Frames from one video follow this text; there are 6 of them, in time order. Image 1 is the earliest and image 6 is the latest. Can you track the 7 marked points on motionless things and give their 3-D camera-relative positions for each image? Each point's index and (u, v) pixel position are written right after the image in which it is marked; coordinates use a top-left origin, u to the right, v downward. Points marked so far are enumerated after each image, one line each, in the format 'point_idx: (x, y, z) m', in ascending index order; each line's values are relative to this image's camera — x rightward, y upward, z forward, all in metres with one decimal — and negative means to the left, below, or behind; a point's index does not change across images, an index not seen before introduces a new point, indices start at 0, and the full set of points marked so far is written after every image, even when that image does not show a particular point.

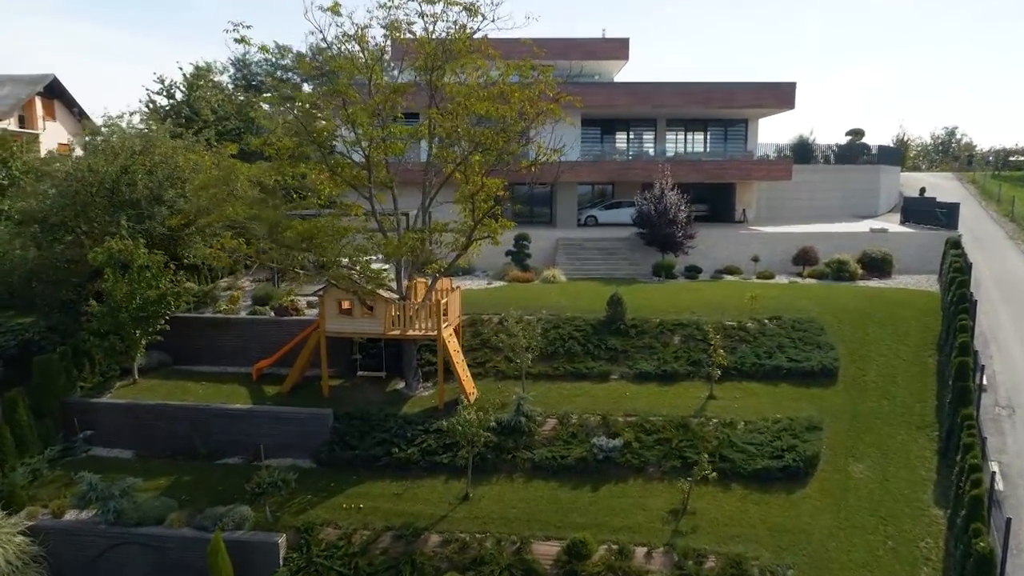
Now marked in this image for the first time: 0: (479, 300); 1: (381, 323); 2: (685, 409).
0: (-0.9, -0.3, +18.8) m
1: (-2.8, -0.7, +14.3) m
2: (+3.6, -2.5, +14.2) m
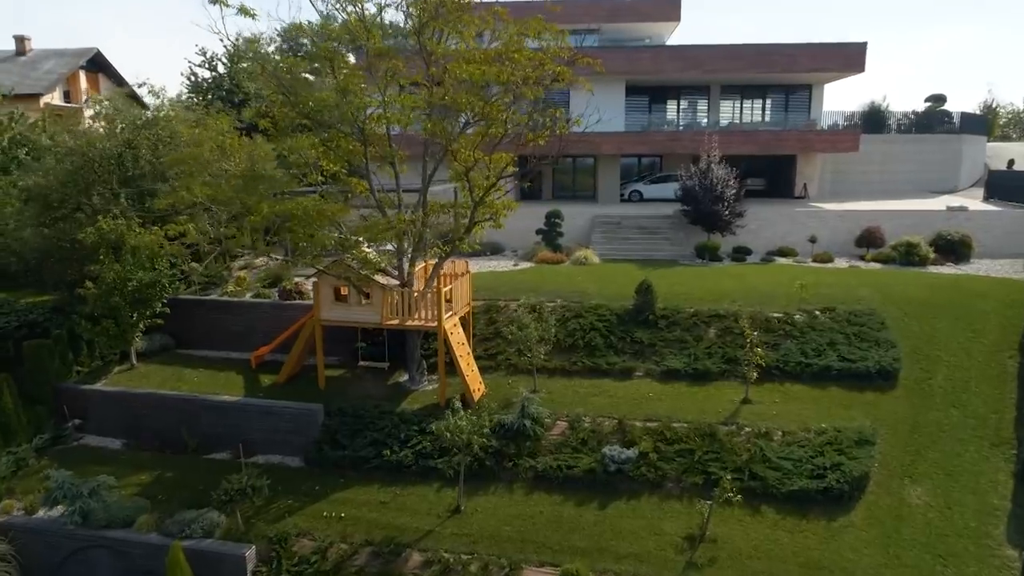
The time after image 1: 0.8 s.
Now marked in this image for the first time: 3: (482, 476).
0: (-0.3, +0.1, +17.4) m
1: (-2.6, -0.5, +13.1) m
2: (+3.7, -2.3, +12.6) m
3: (-0.5, -3.2, +11.6) m
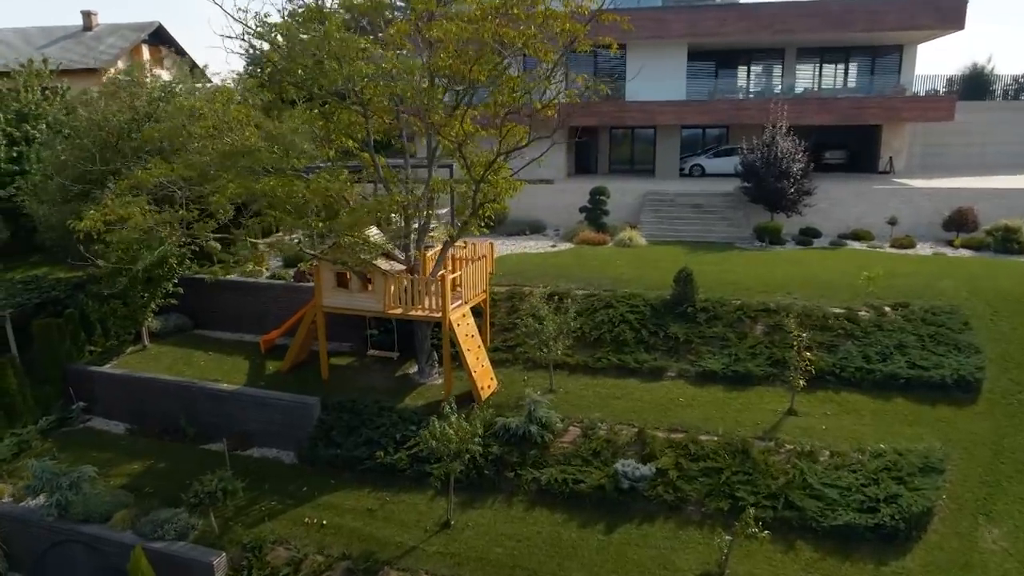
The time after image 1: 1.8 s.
0: (+0.4, +0.5, +16.1) m
1: (-2.3, -0.2, +12.1) m
2: (+3.9, -2.2, +11.0) m
3: (-0.5, -3.0, +10.5) m
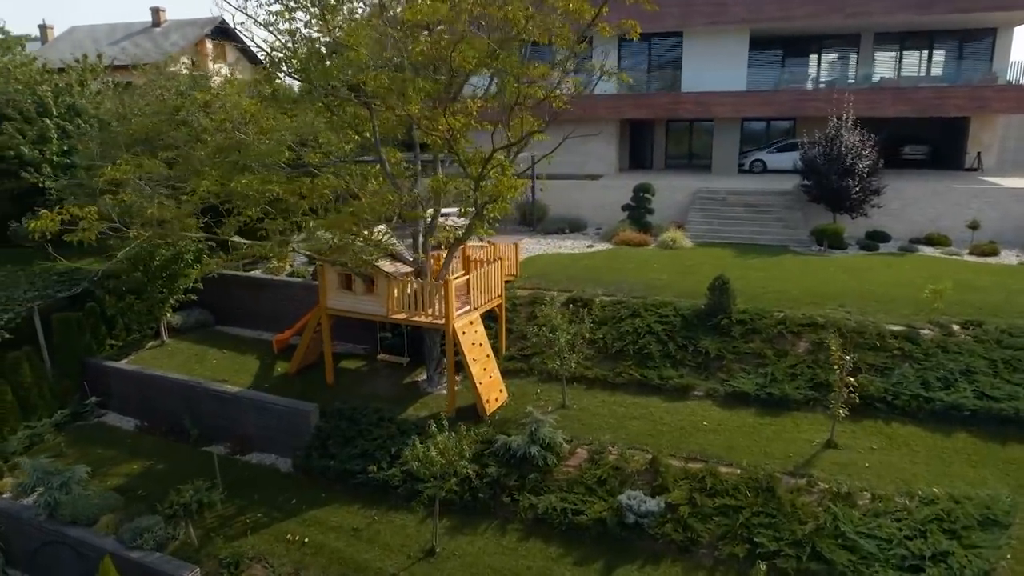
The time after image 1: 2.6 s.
0: (+1.0, +0.4, +15.1) m
1: (-2.1, -0.3, +11.5) m
2: (+3.8, -2.4, +9.7) m
3: (-0.5, -3.1, +9.7) m
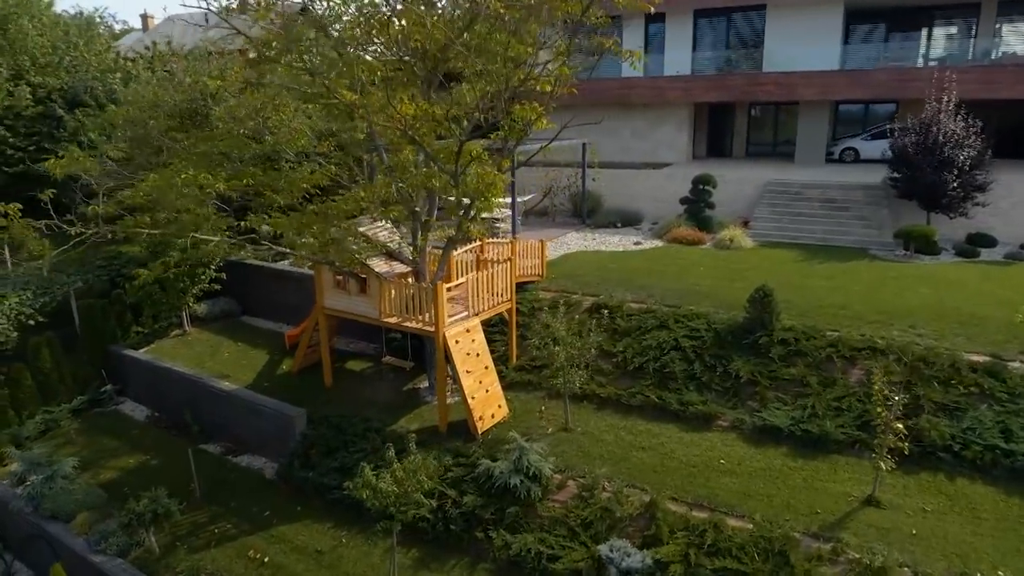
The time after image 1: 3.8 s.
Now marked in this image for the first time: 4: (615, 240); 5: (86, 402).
0: (+1.6, +0.4, +13.8) m
1: (-2.1, -0.3, +10.7) m
2: (+3.5, -2.7, +8.1) m
3: (-0.9, -3.3, +8.7) m
4: (+2.5, +1.2, +16.5) m
5: (-8.1, -2.2, +13.0) m
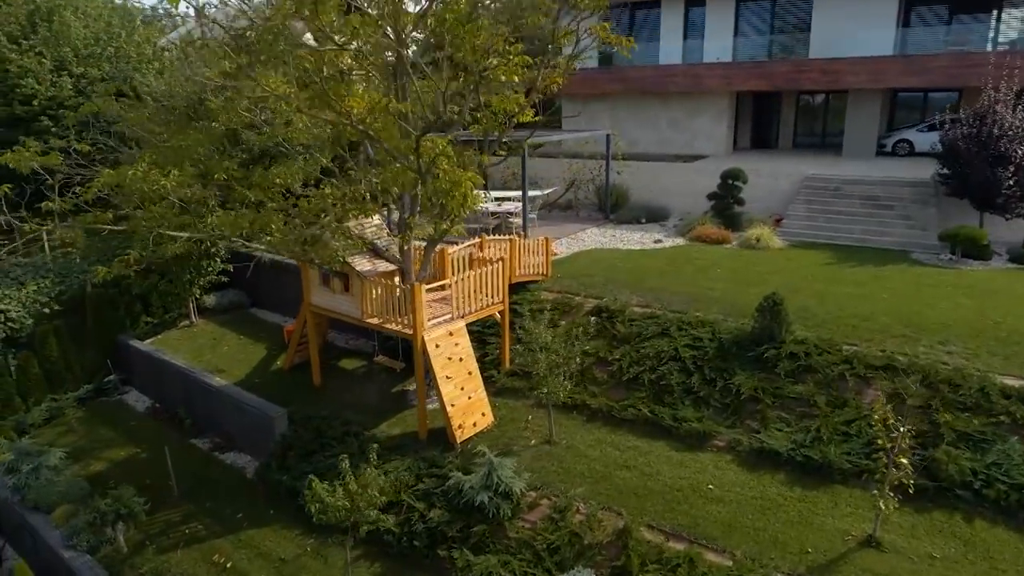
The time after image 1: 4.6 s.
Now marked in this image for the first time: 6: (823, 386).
0: (+1.7, +0.3, +13.1) m
1: (-2.3, -0.3, +10.3) m
2: (+3.0, -2.8, +7.3) m
3: (-1.3, -3.3, +8.3) m
4: (+2.8, +1.2, +15.7) m
5: (-8.1, -2.0, +13.2) m
6: (+4.2, -1.3, +9.2) m
